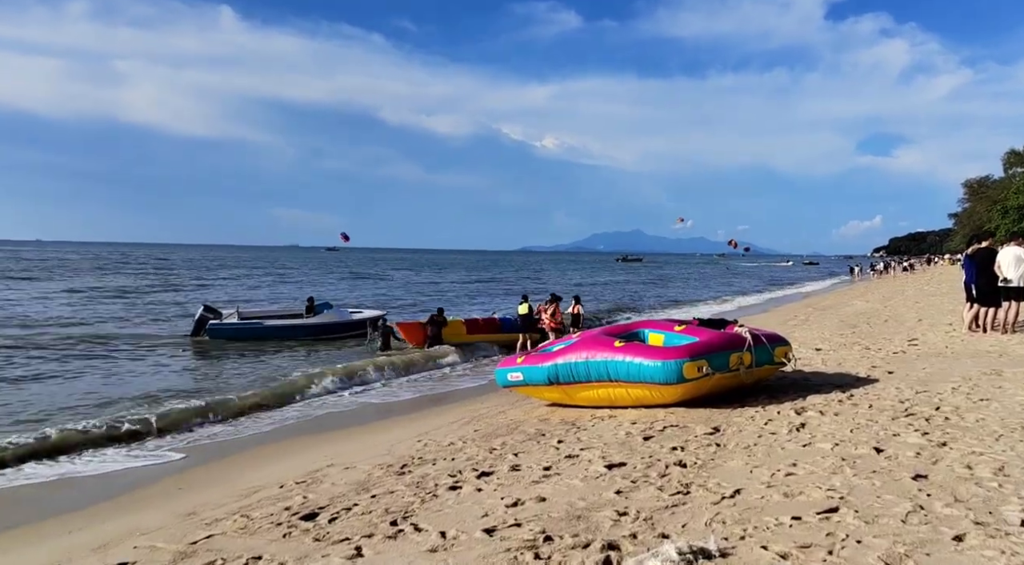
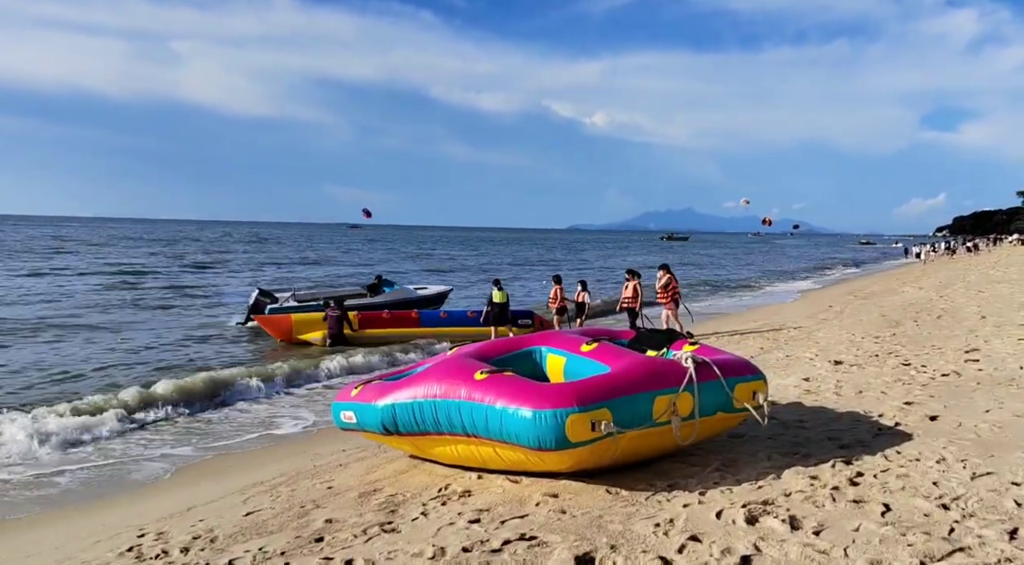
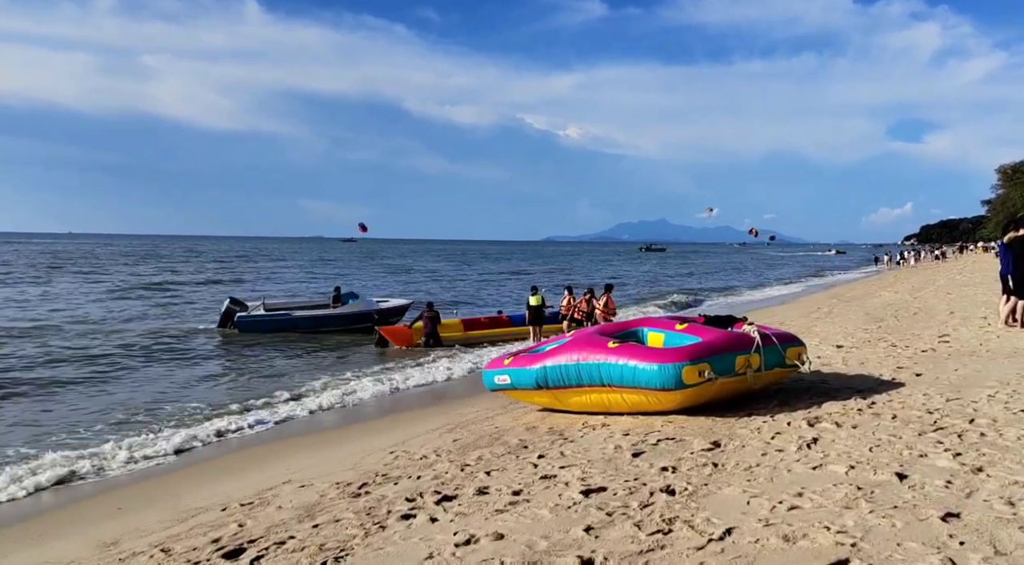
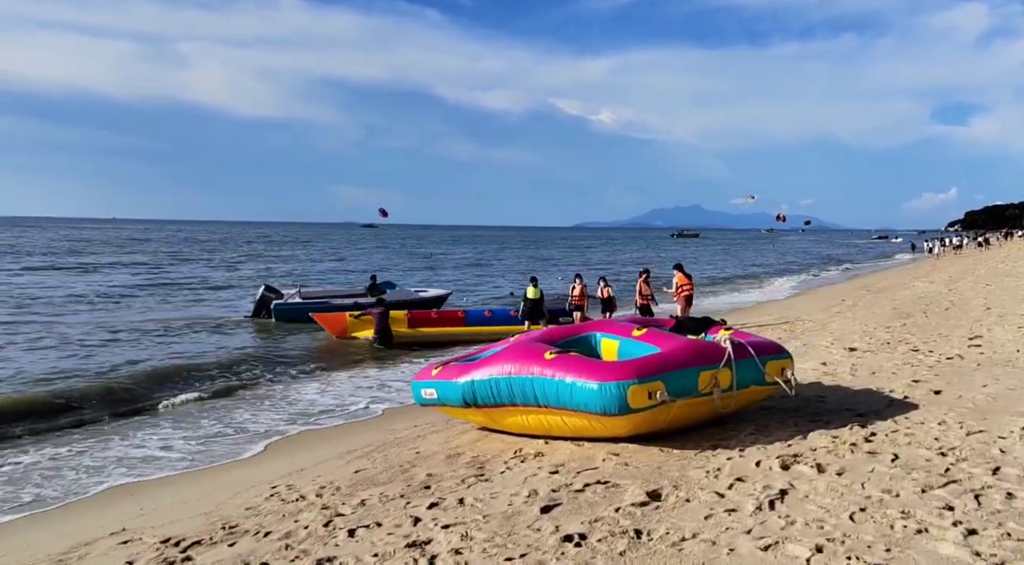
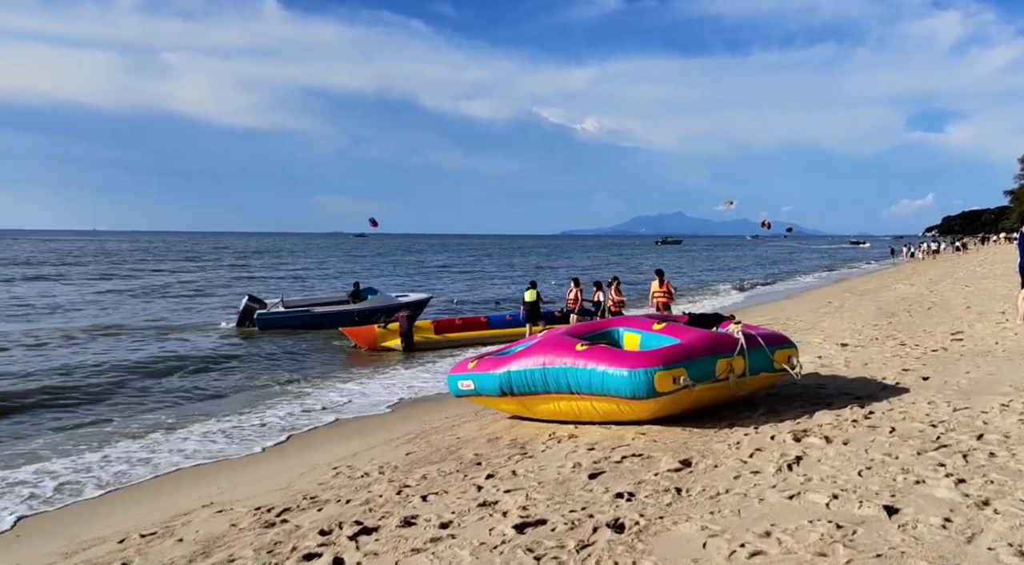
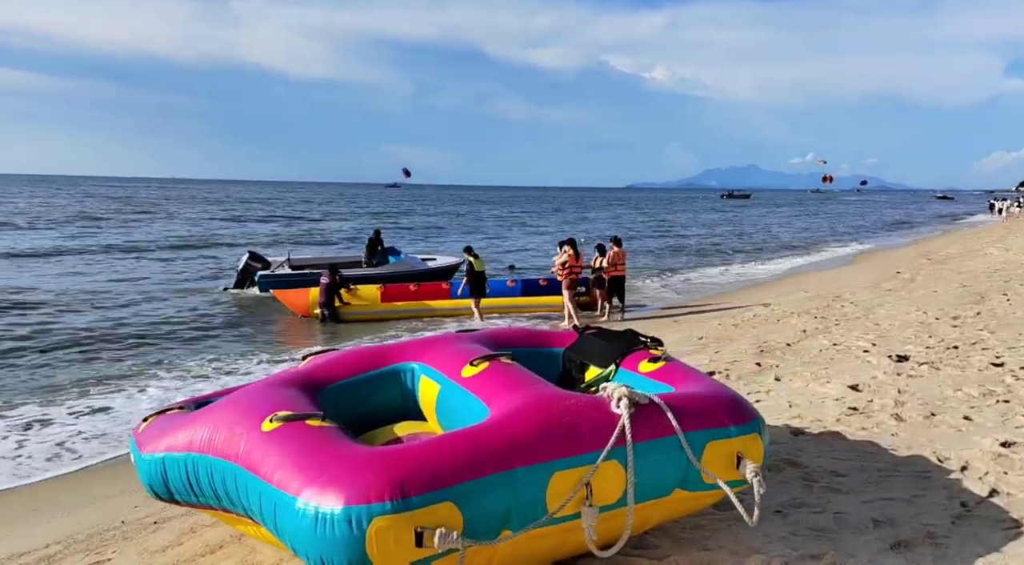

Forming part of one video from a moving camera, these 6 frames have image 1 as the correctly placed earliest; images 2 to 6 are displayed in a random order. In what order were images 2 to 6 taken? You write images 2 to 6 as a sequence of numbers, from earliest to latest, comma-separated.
3, 5, 4, 2, 6
